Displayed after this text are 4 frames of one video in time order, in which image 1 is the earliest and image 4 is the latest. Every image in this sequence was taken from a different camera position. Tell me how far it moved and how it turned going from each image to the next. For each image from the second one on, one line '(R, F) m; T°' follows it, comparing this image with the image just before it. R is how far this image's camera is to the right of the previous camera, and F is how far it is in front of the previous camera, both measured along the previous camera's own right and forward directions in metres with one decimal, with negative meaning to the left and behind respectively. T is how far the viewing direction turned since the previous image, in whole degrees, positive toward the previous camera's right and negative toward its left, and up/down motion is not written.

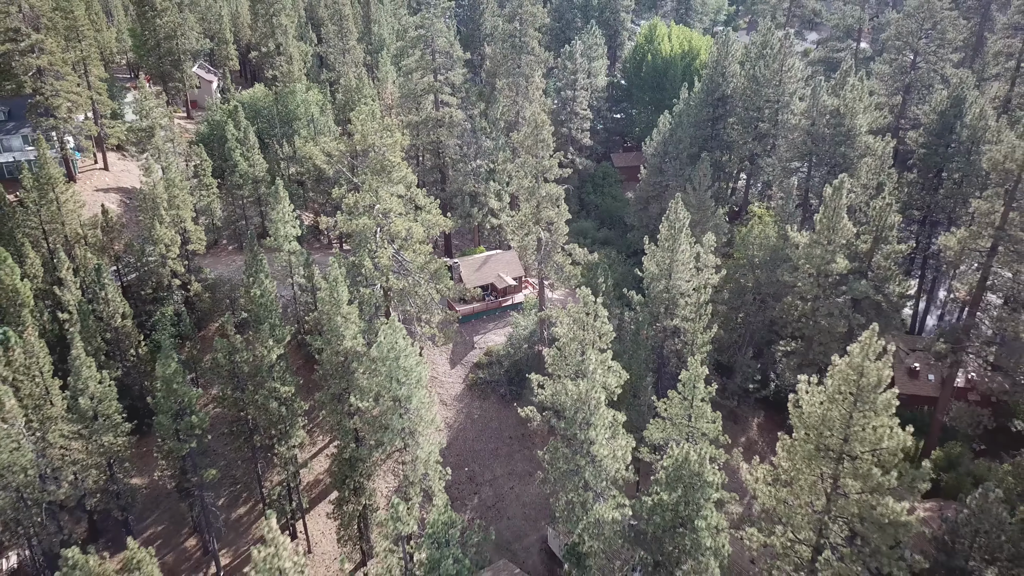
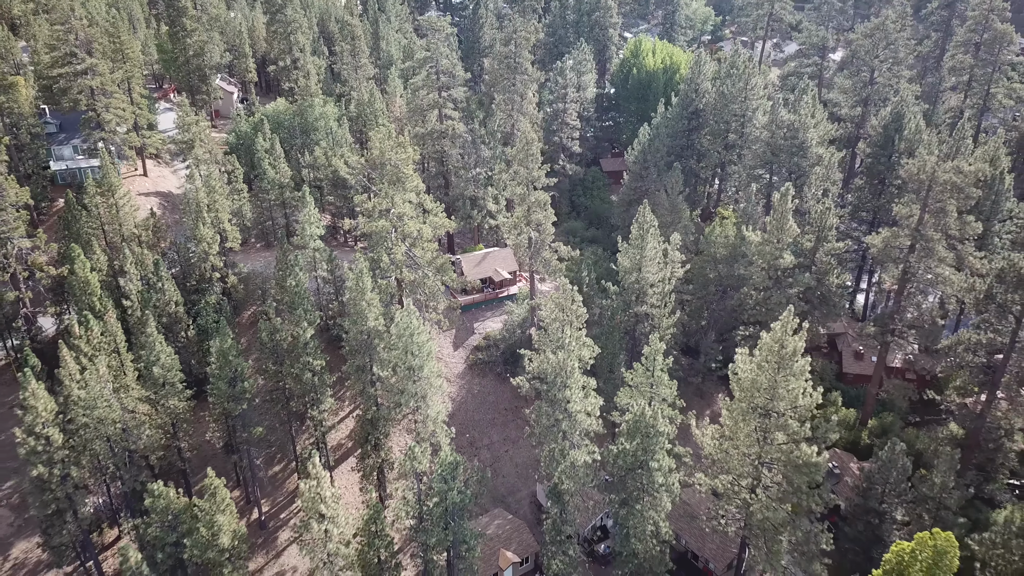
(+0.3, -5.3) m; 0°
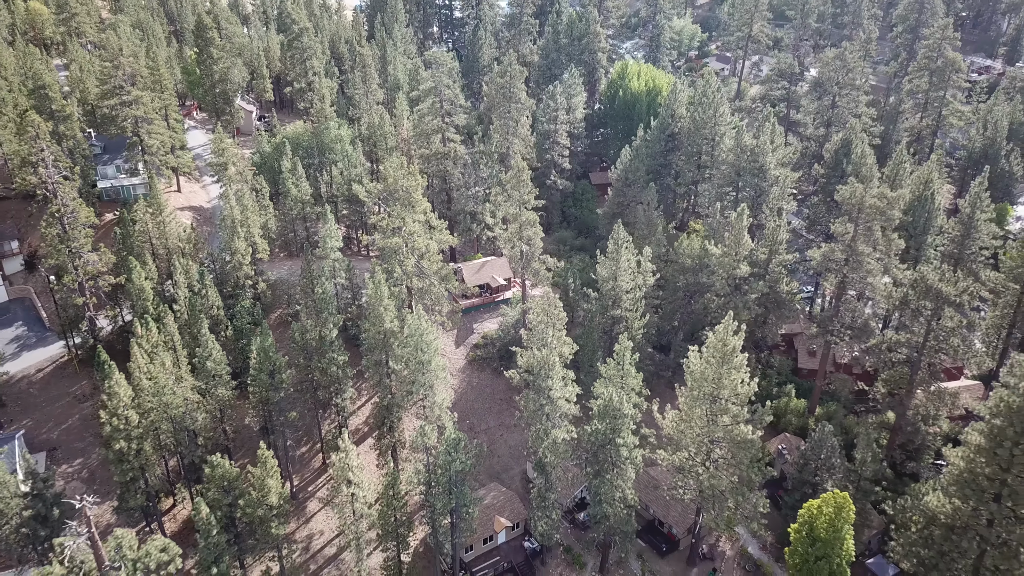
(+0.4, -5.8) m; 0°
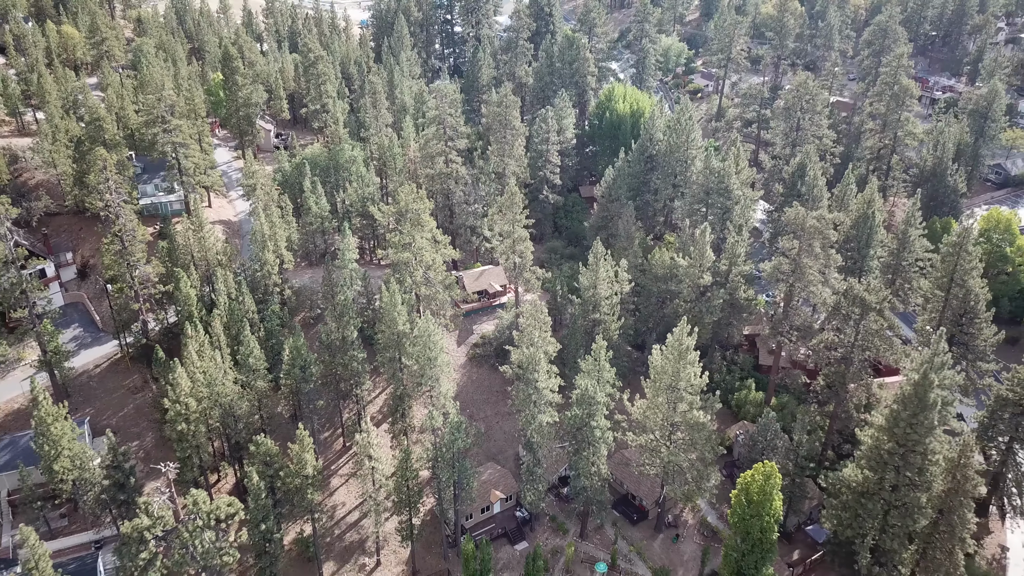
(+0.4, -6.6) m; 0°
